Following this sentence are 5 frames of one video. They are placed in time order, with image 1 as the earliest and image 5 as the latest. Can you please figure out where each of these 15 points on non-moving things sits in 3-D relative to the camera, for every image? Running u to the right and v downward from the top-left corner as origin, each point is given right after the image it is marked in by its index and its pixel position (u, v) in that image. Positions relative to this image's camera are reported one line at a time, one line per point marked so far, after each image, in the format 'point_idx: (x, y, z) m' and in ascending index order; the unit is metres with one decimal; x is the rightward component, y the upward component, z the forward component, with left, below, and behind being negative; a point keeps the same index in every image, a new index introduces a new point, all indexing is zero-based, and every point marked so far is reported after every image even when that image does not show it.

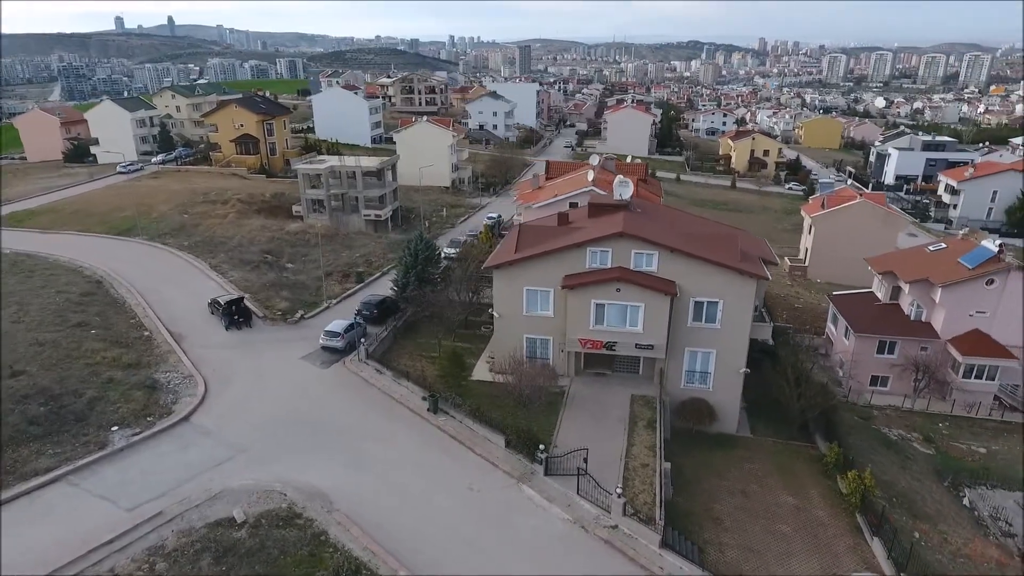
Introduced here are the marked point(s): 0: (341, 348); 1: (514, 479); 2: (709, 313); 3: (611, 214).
0: (-3.9, -1.4, +14.4) m
1: (+0.1, -3.2, +10.4) m
2: (+4.0, -0.5, +12.6) m
3: (+2.2, +1.6, +13.7) m
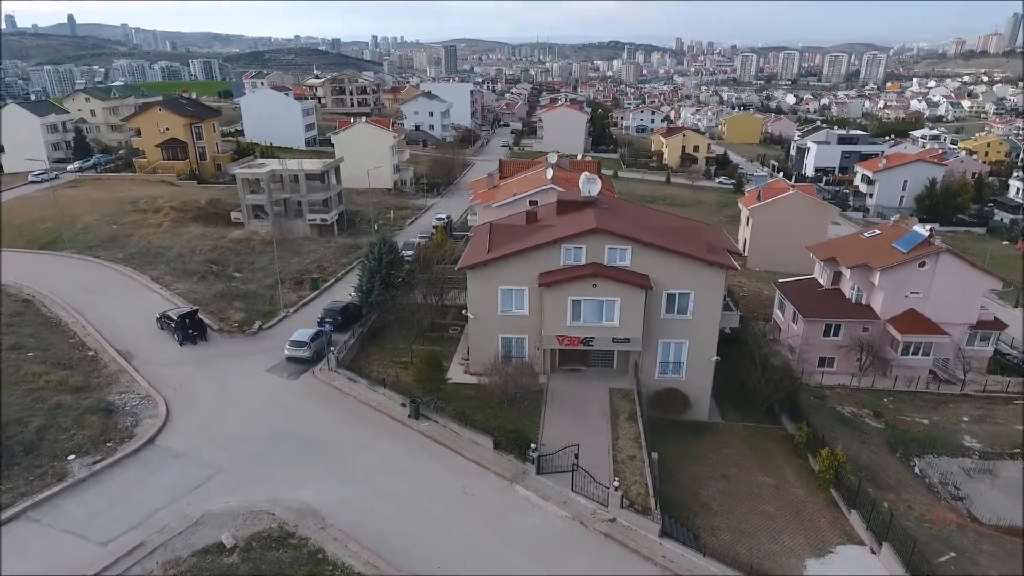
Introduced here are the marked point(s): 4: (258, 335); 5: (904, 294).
0: (-4.5, -1.5, +13.8) m
1: (-0.1, -3.2, +10.3) m
2: (+3.5, -0.3, +12.9) m
3: (+1.5, +1.7, +13.8) m
4: (-6.1, -1.1, +15.1) m
5: (+11.7, -0.2, +18.5) m
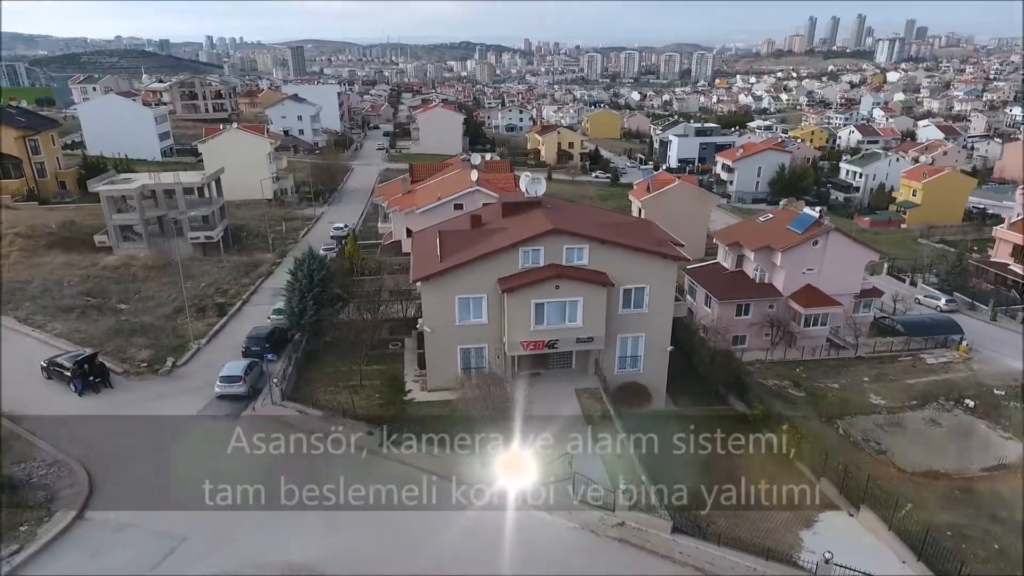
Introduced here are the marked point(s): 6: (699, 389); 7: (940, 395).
0: (-5.3, -2.1, +12.3) m
1: (-0.1, -3.3, +9.8) m
2: (+2.6, -0.2, +13.0) m
3: (+0.3, +1.7, +13.5) m
4: (-7.2, -1.8, +13.3) m
5: (+9.4, +0.6, +20.2) m
6: (+4.5, -2.4, +14.9) m
7: (+12.2, -3.0, +17.6) m
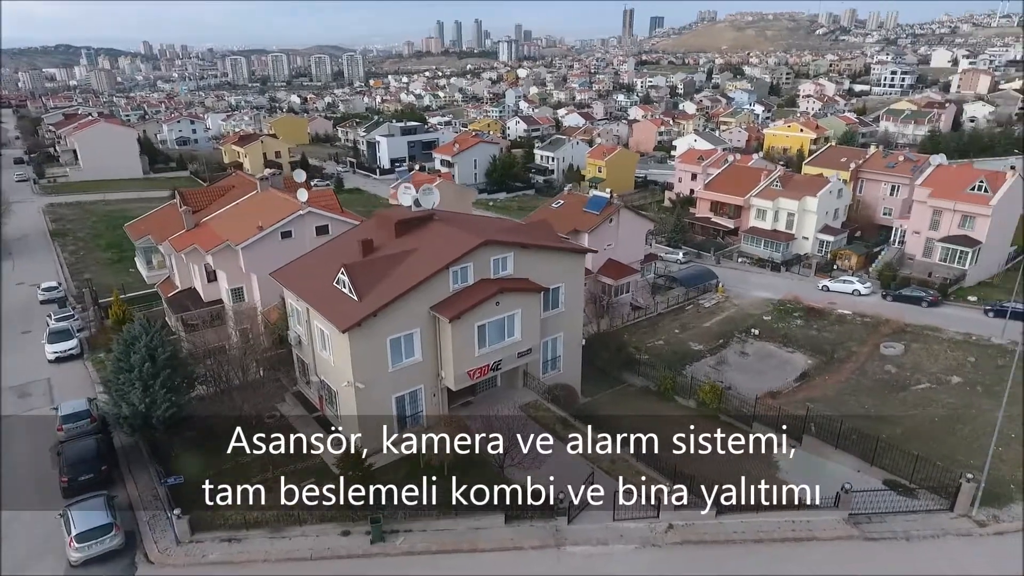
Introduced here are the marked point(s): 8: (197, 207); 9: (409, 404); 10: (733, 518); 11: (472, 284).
0: (-5.3, -3.5, +8.5) m
1: (+0.6, -3.6, +8.7) m
2: (+0.9, -0.2, +12.7) m
3: (-1.7, +1.2, +12.0) m
4: (-7.5, -3.6, +8.4) m
5: (+3.3, +1.4, +22.2) m
6: (+2.0, -2.1, +15.2) m
7: (+7.5, -1.4, +21.3) m
8: (-8.5, +2.1, +16.7) m
9: (-1.8, -2.0, +11.1) m
10: (+3.3, -3.5, +9.4) m
11: (-0.7, +0.1, +11.1) m
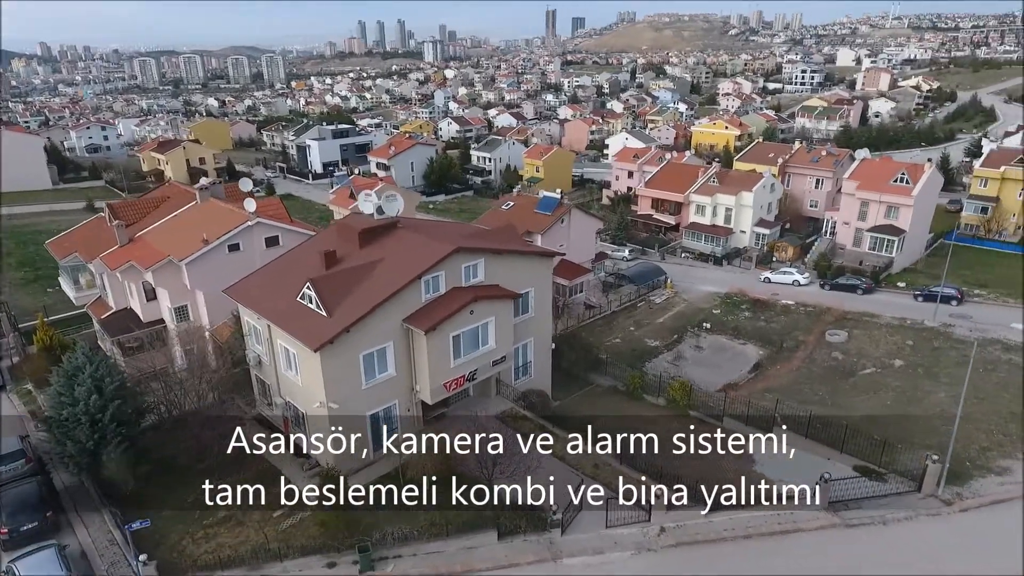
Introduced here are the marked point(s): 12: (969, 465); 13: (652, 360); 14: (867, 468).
0: (-5.3, -3.8, +7.7) m
1: (+0.5, -3.7, +8.5) m
2: (+0.2, -0.3, +12.4) m
3: (-2.3, +1.0, +11.5) m
4: (-7.4, -4.0, +7.4) m
5: (+1.6, +1.4, +22.2) m
6: (+1.2, -2.2, +15.1) m
7: (+6.0, -1.3, +21.7) m
8: (-9.5, +1.6, +15.5) m
9: (-2.2, -2.2, +10.6) m
10: (+3.1, -3.5, +9.5) m
11: (-1.2, -0.1, +10.8) m
12: (+8.1, -3.1, +11.0) m
13: (+4.3, -2.2, +19.1) m
14: (+6.2, -3.2, +11.0) m
